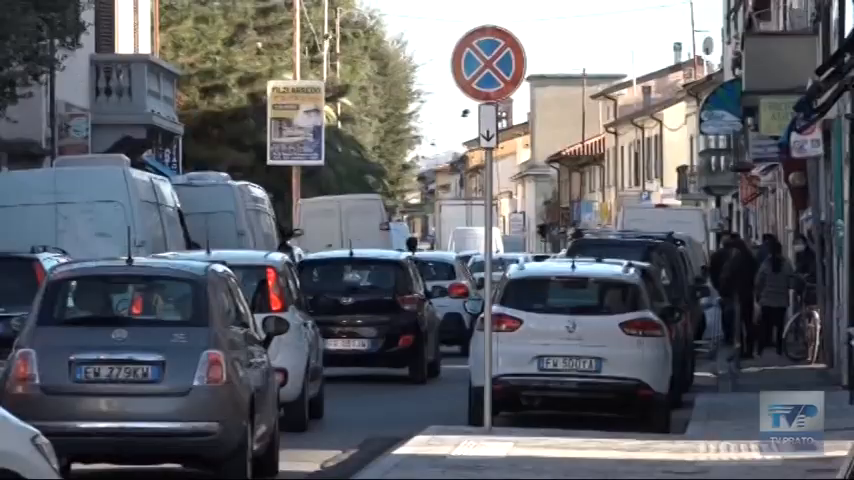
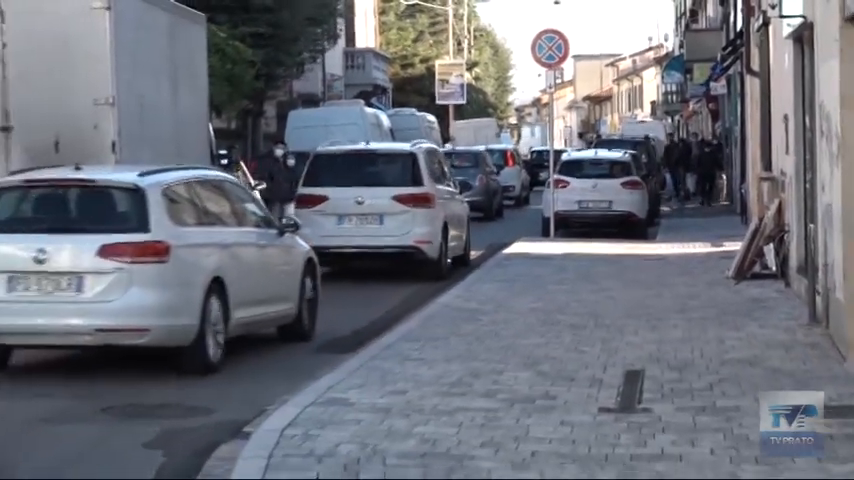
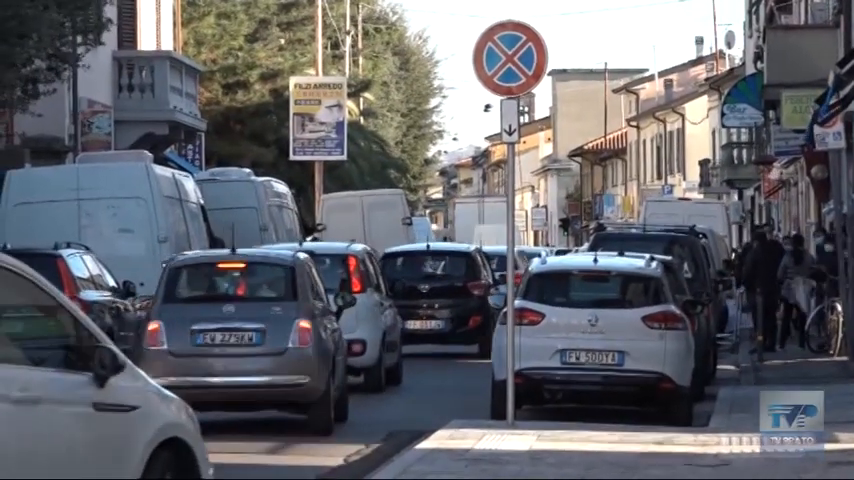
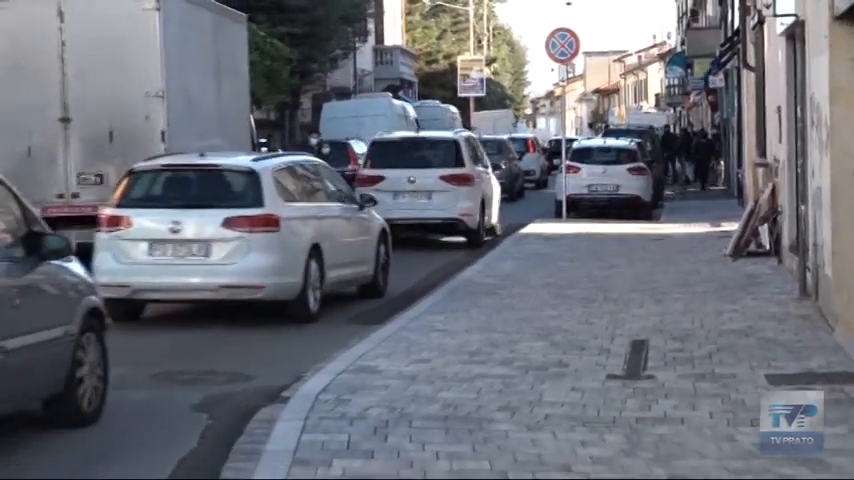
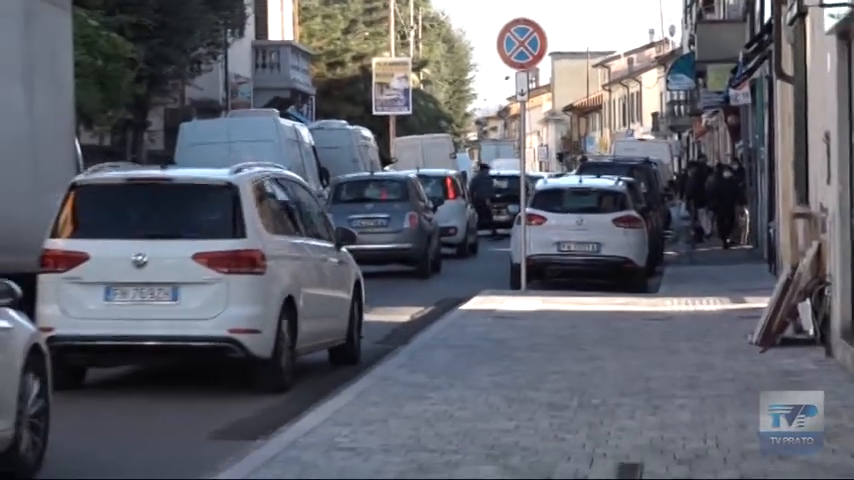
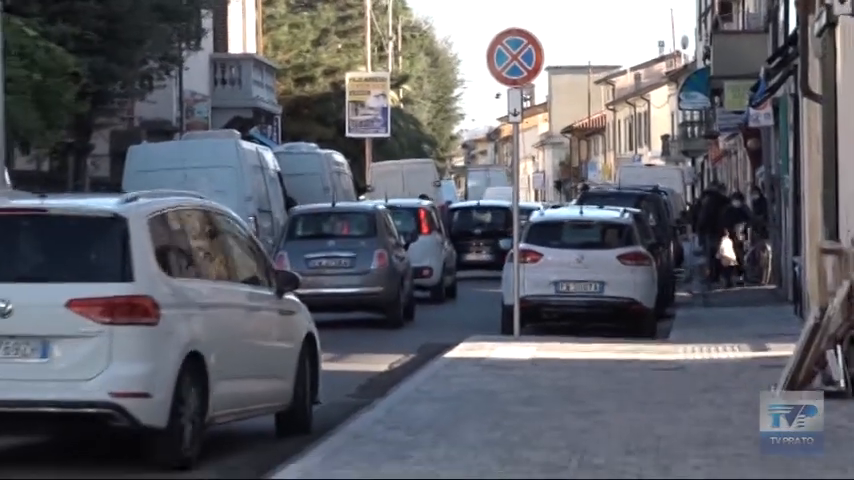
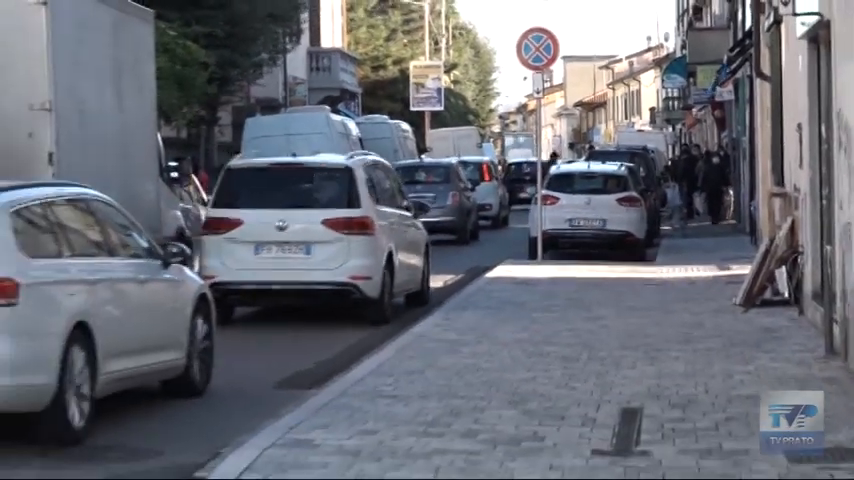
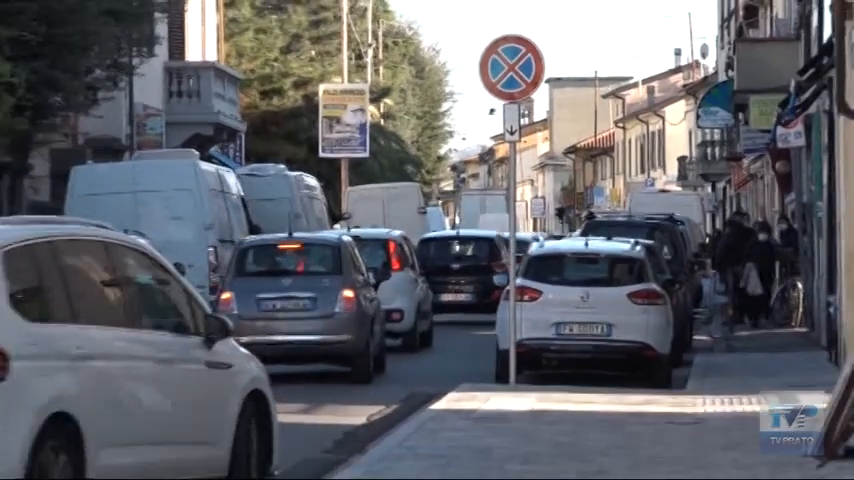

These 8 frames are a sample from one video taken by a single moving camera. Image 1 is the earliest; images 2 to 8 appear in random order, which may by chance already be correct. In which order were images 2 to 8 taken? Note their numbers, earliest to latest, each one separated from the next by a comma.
3, 8, 6, 5, 7, 2, 4
